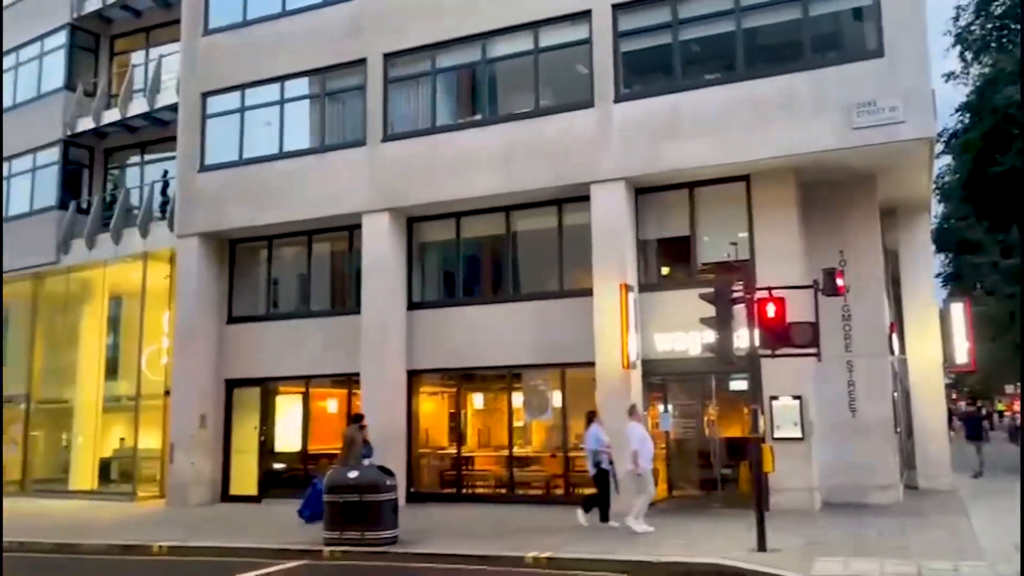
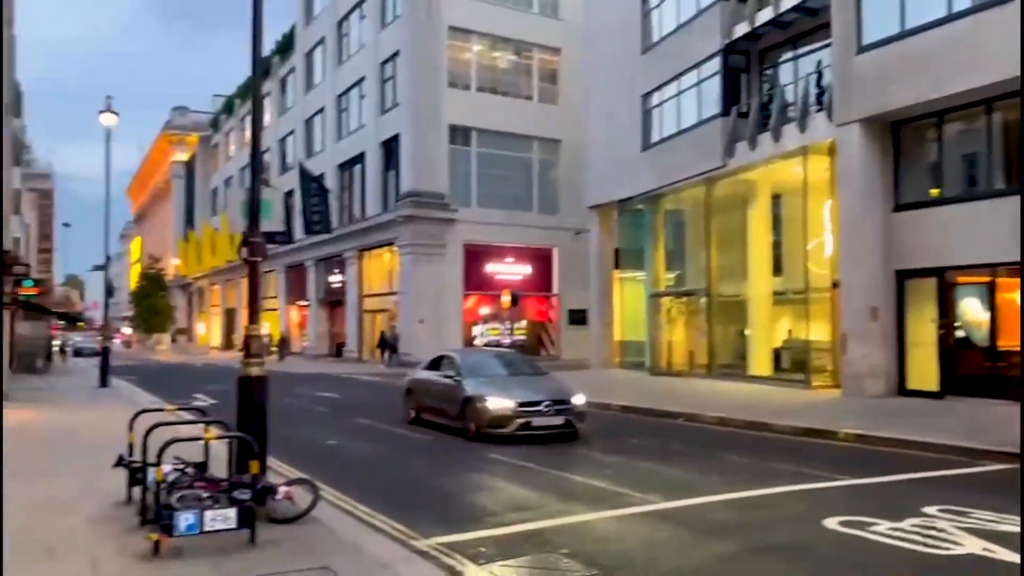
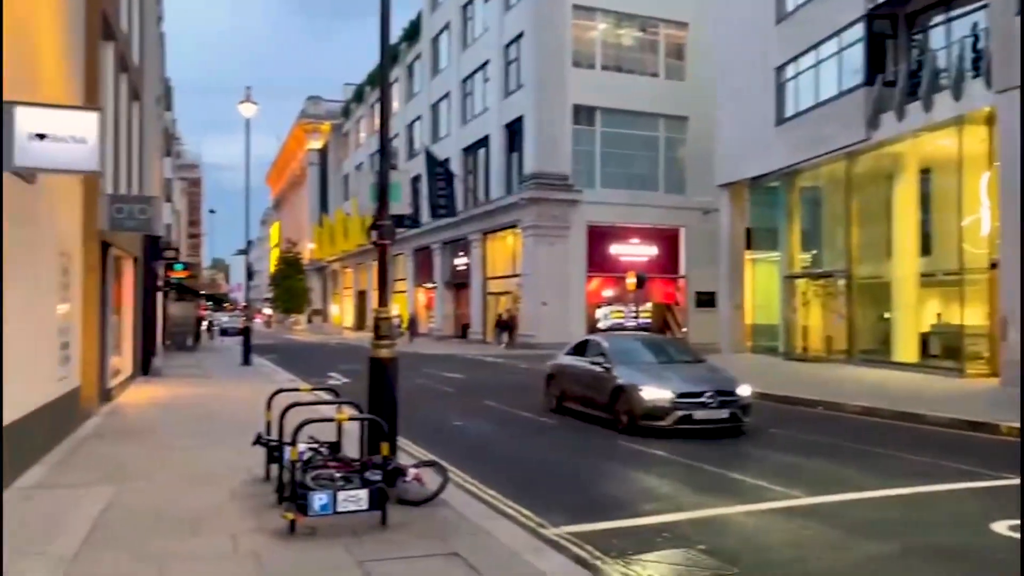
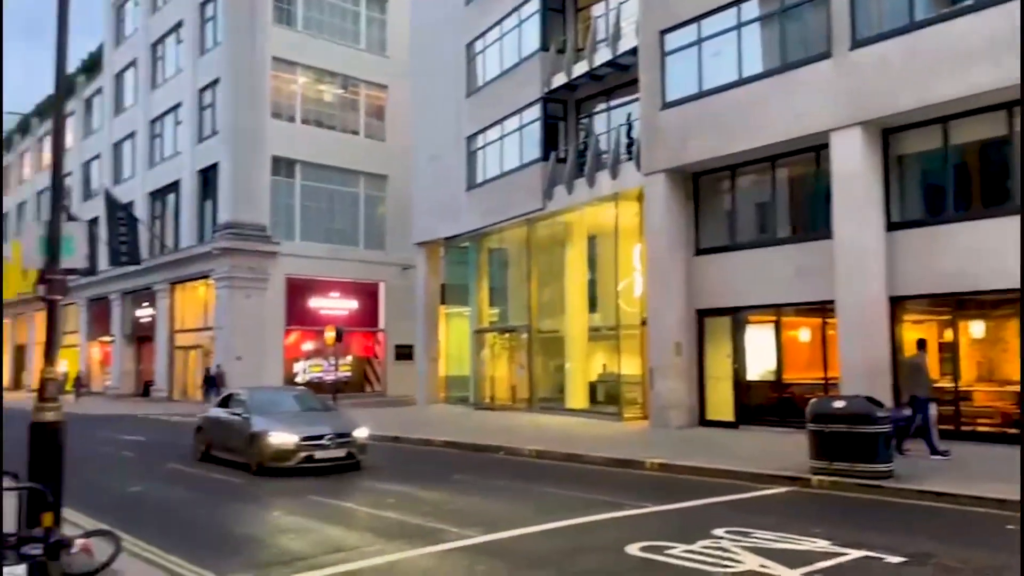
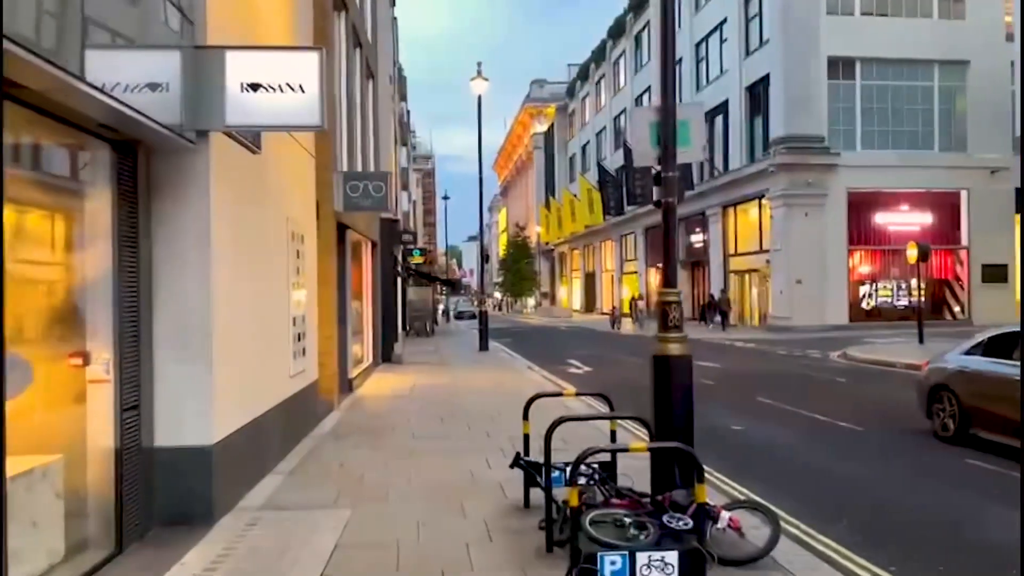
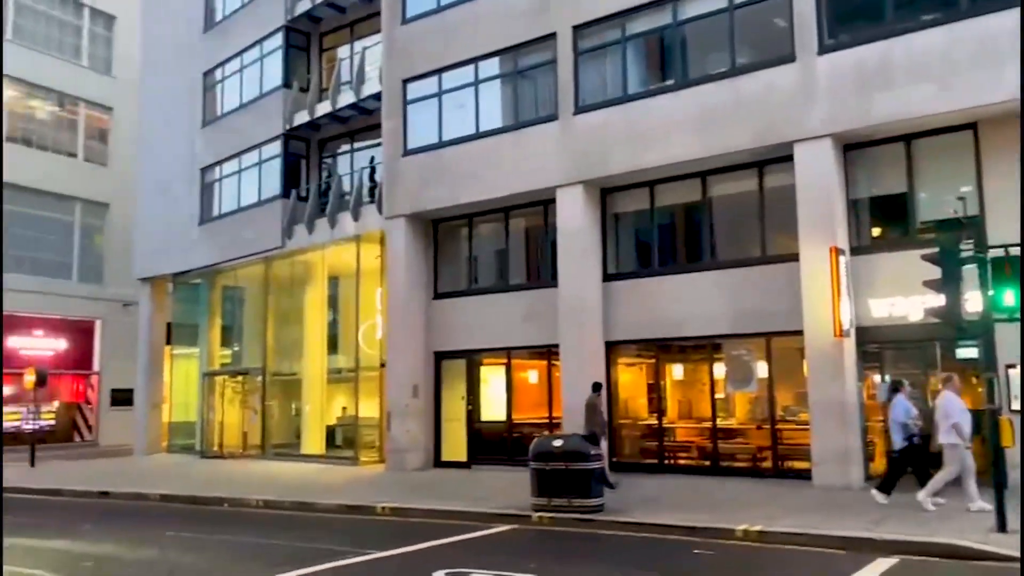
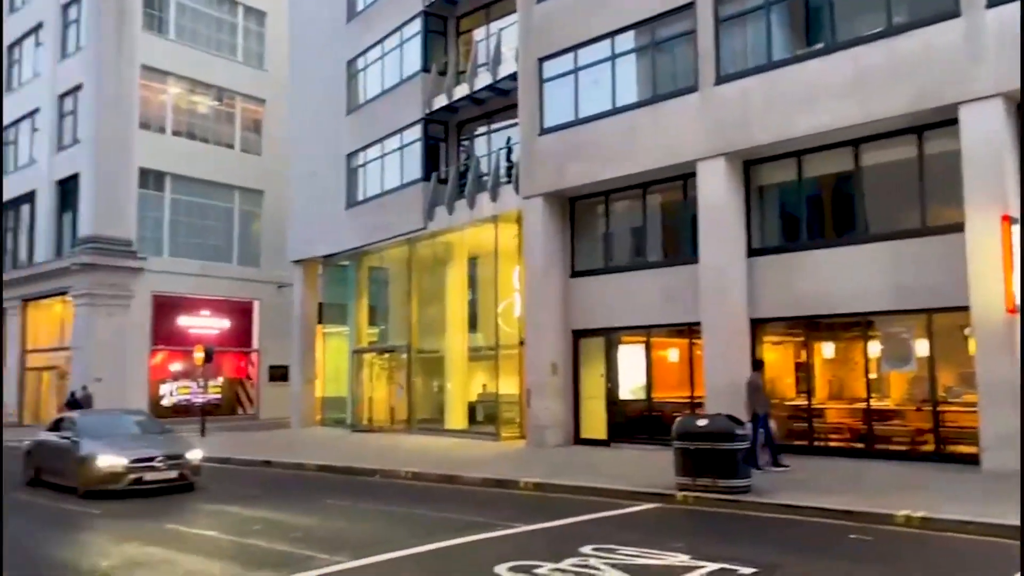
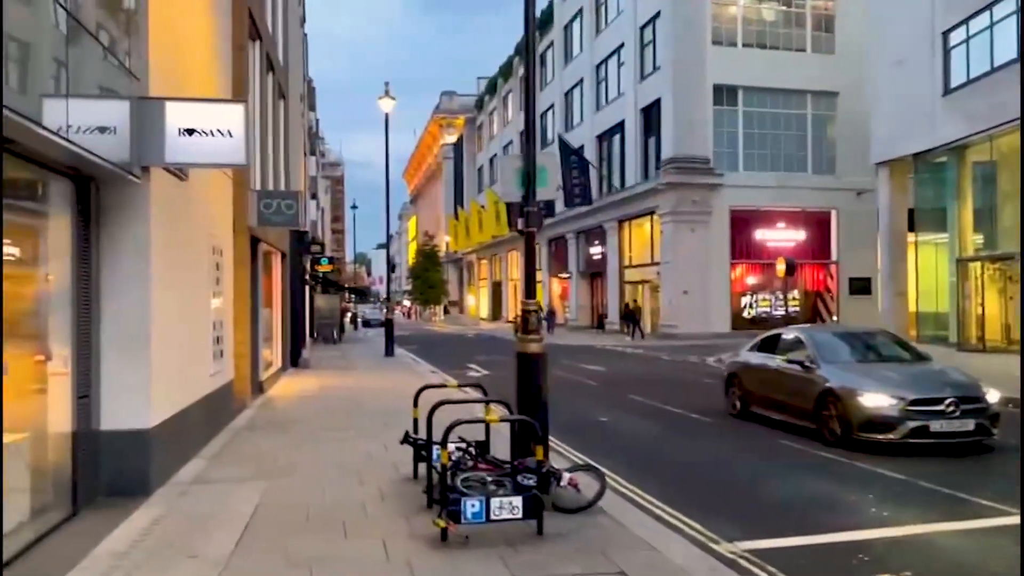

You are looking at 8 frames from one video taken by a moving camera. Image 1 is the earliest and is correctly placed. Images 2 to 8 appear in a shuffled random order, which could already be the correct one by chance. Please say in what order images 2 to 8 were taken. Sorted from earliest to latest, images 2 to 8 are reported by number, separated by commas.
6, 7, 4, 2, 3, 8, 5
